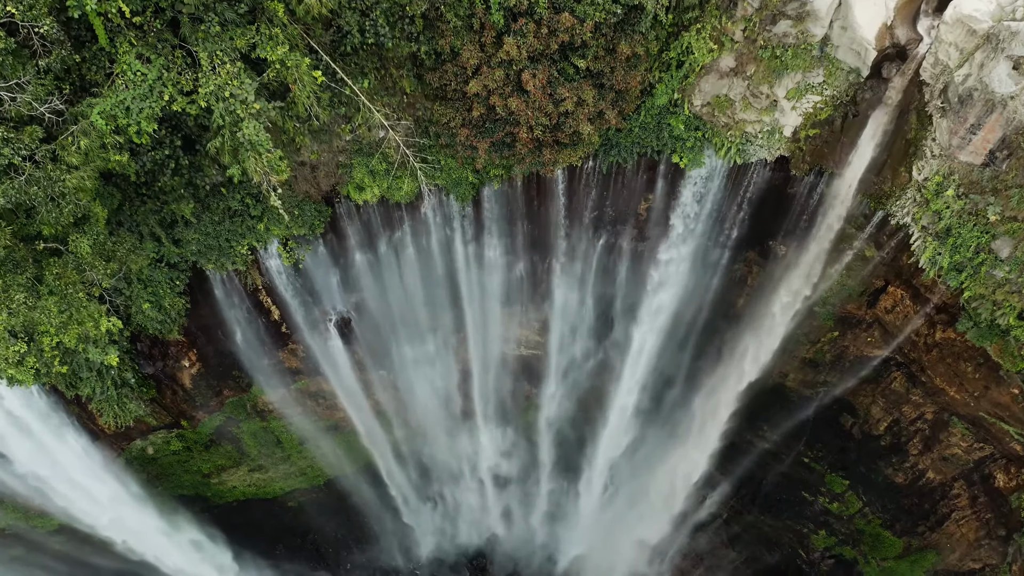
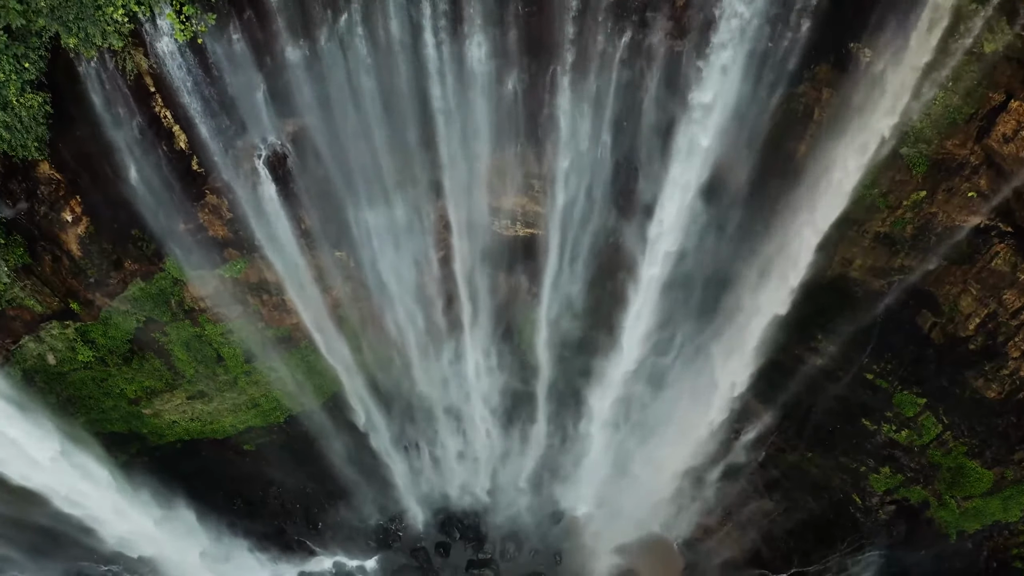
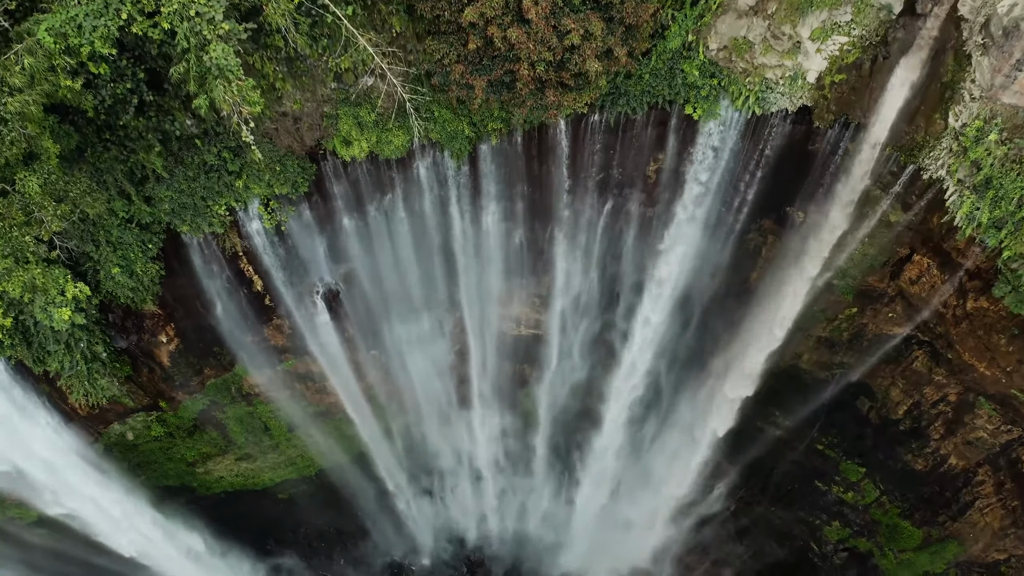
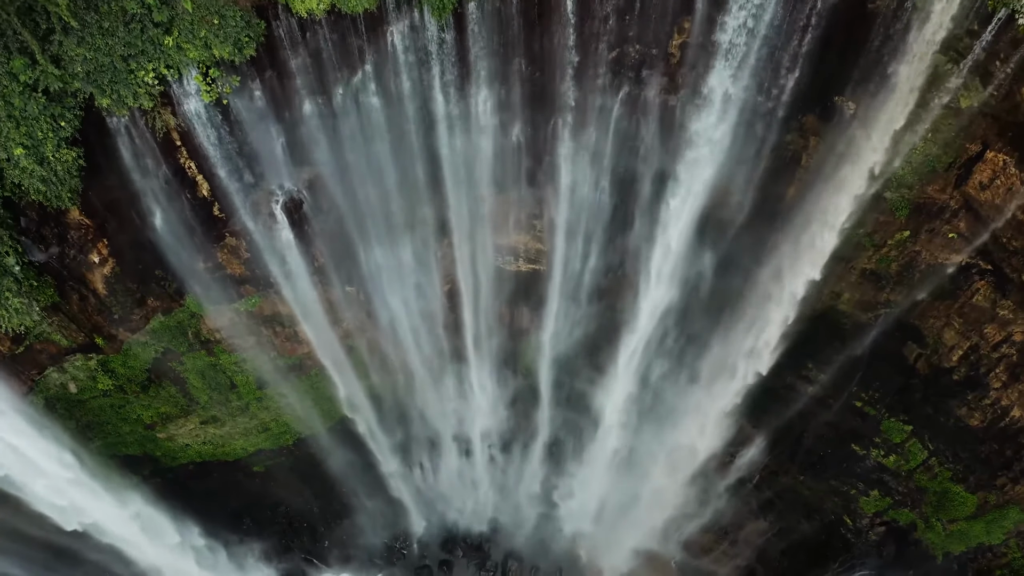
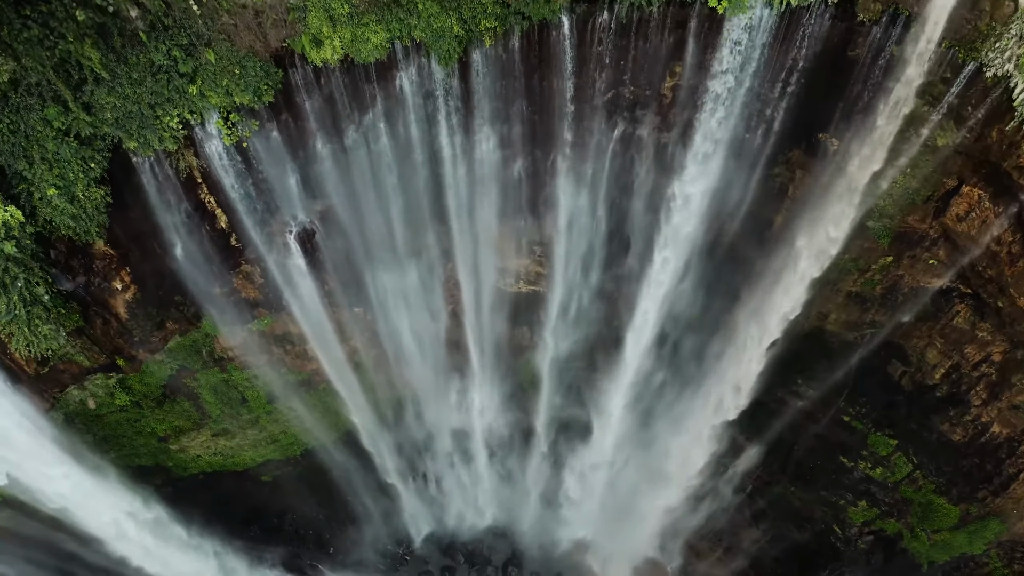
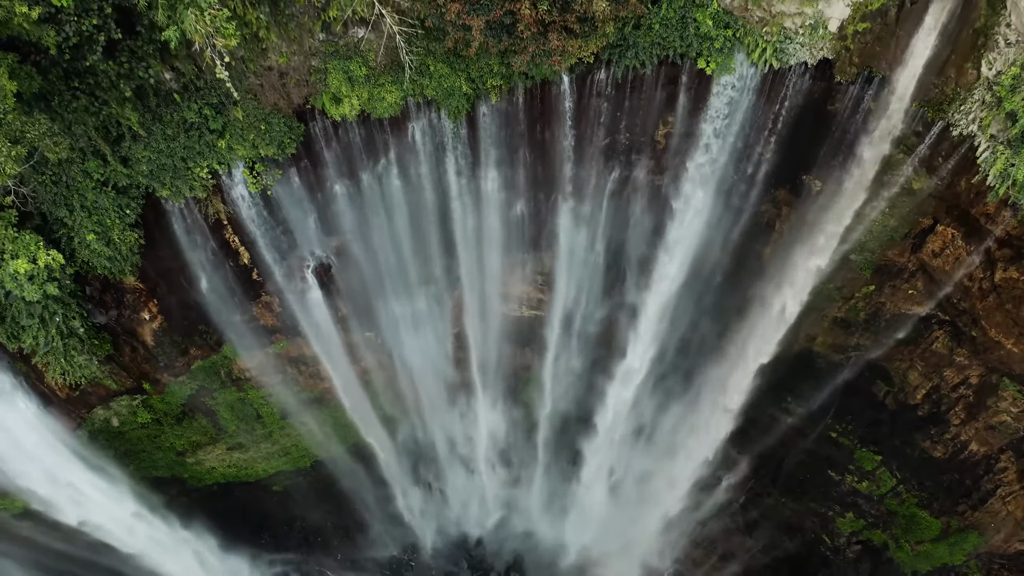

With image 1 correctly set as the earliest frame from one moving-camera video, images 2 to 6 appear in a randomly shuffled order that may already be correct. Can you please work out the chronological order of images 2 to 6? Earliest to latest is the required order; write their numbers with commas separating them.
3, 6, 5, 4, 2
